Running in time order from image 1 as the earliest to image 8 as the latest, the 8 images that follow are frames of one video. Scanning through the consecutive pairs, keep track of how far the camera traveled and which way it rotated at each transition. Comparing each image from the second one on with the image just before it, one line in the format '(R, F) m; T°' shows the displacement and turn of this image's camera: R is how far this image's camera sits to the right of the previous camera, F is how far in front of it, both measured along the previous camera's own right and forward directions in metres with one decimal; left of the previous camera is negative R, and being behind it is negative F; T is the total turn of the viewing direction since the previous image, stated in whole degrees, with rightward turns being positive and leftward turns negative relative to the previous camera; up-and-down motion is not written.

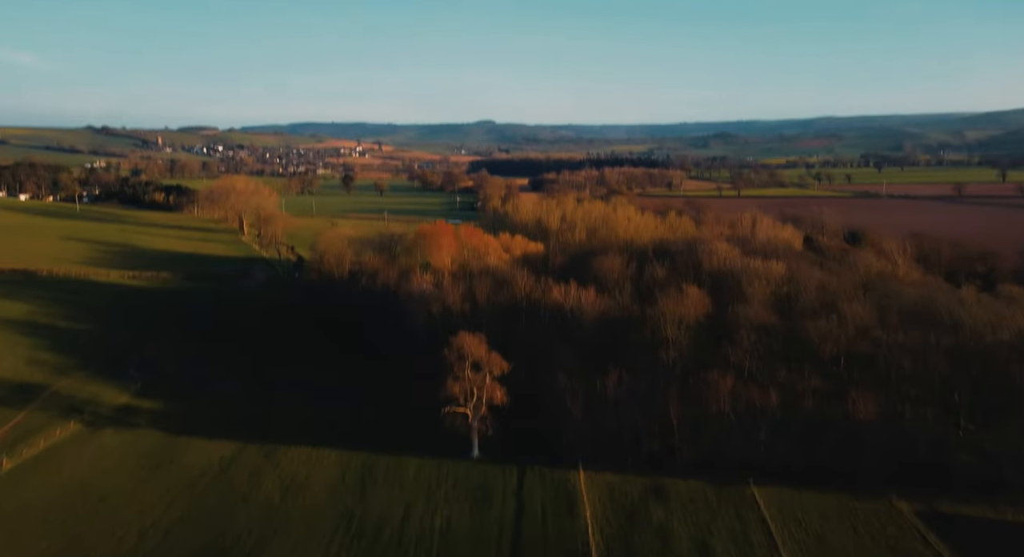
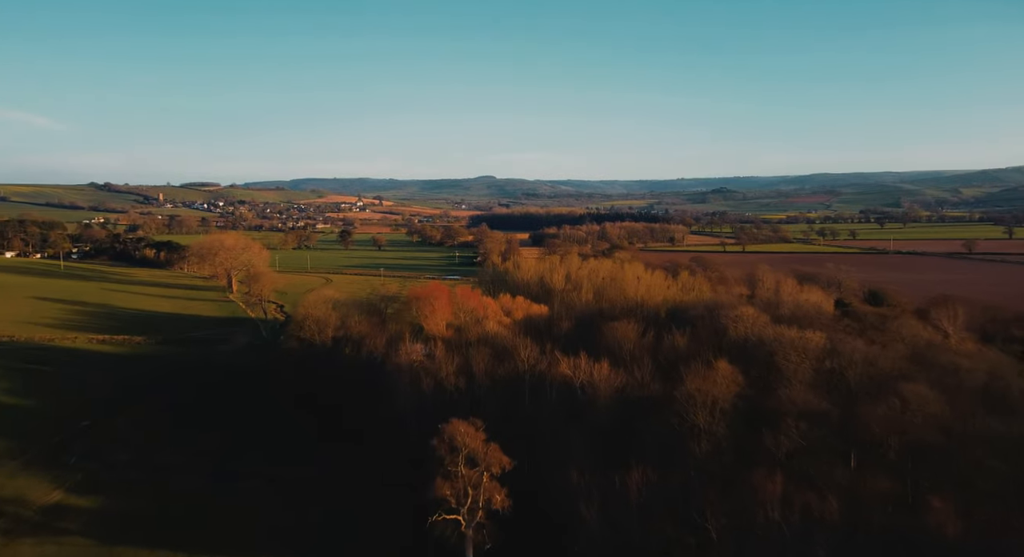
(-0.1, +3.4) m; 0°
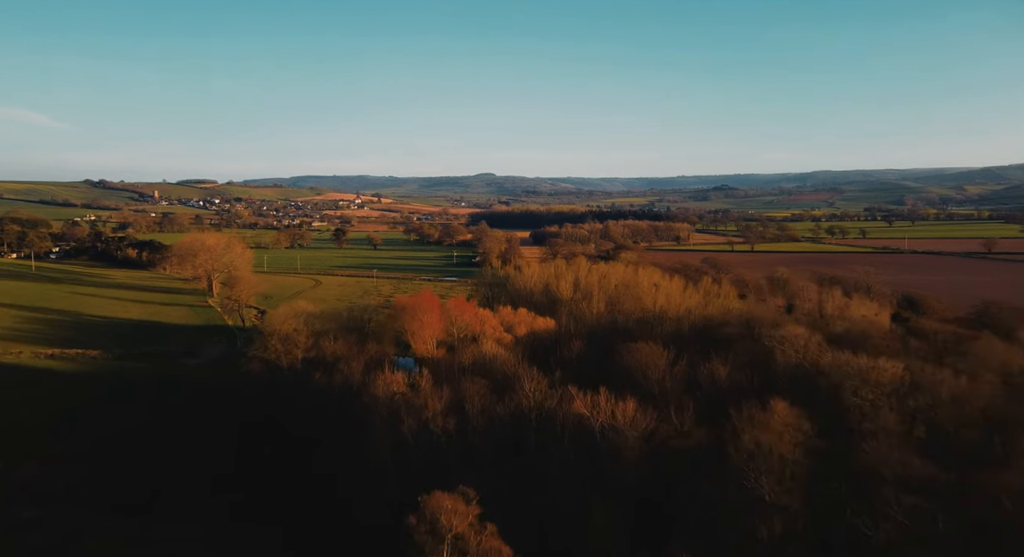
(-0.1, +5.0) m; 0°
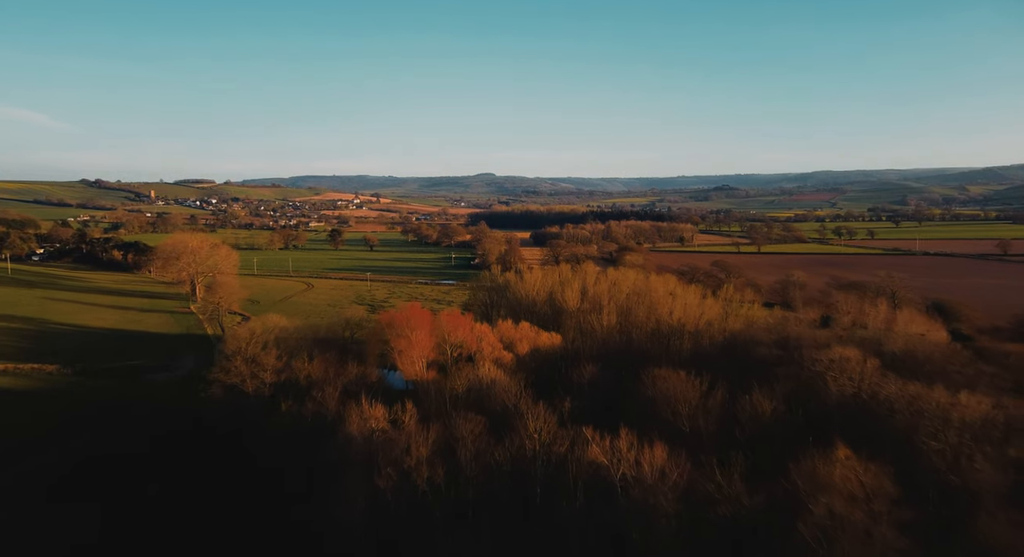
(0.0, +3.7) m; 0°
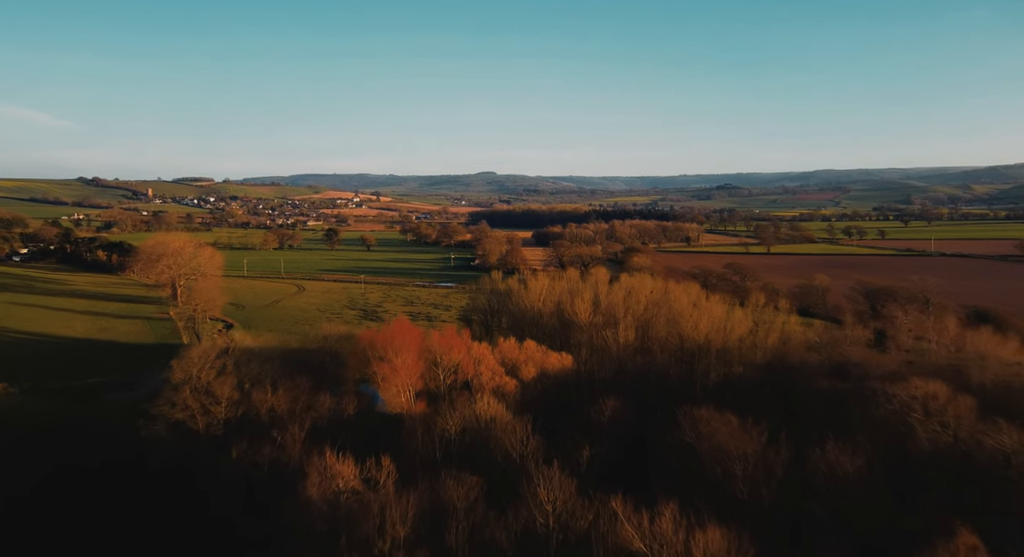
(-0.1, +4.1) m; 0°
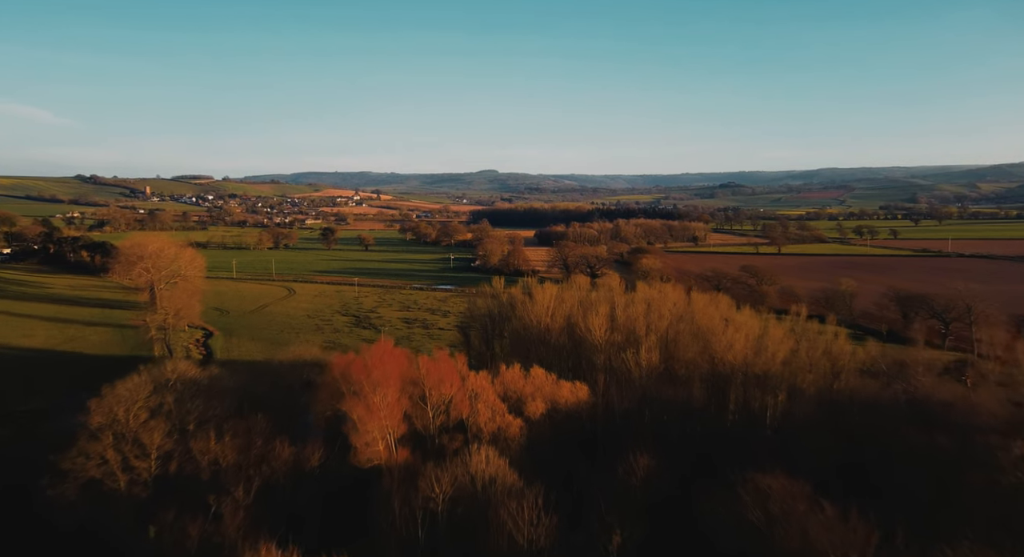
(-0.1, +4.2) m; 0°
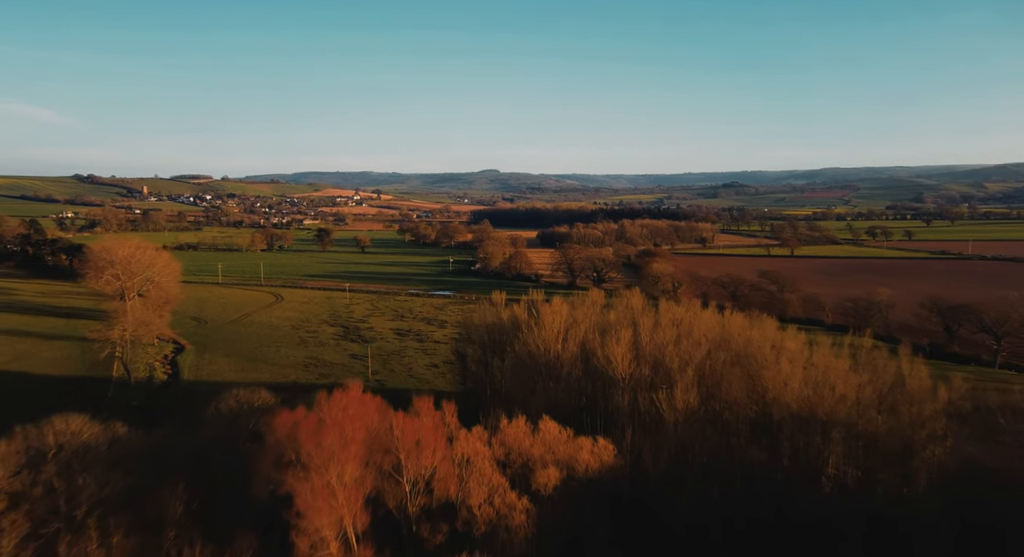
(0.0, +4.8) m; 0°
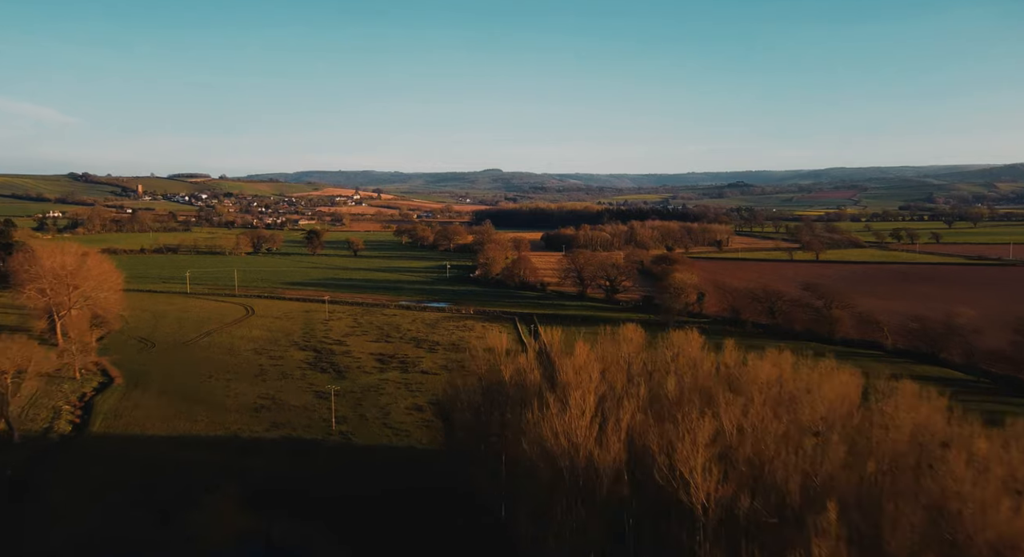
(0.0, +8.7) m; 0°
